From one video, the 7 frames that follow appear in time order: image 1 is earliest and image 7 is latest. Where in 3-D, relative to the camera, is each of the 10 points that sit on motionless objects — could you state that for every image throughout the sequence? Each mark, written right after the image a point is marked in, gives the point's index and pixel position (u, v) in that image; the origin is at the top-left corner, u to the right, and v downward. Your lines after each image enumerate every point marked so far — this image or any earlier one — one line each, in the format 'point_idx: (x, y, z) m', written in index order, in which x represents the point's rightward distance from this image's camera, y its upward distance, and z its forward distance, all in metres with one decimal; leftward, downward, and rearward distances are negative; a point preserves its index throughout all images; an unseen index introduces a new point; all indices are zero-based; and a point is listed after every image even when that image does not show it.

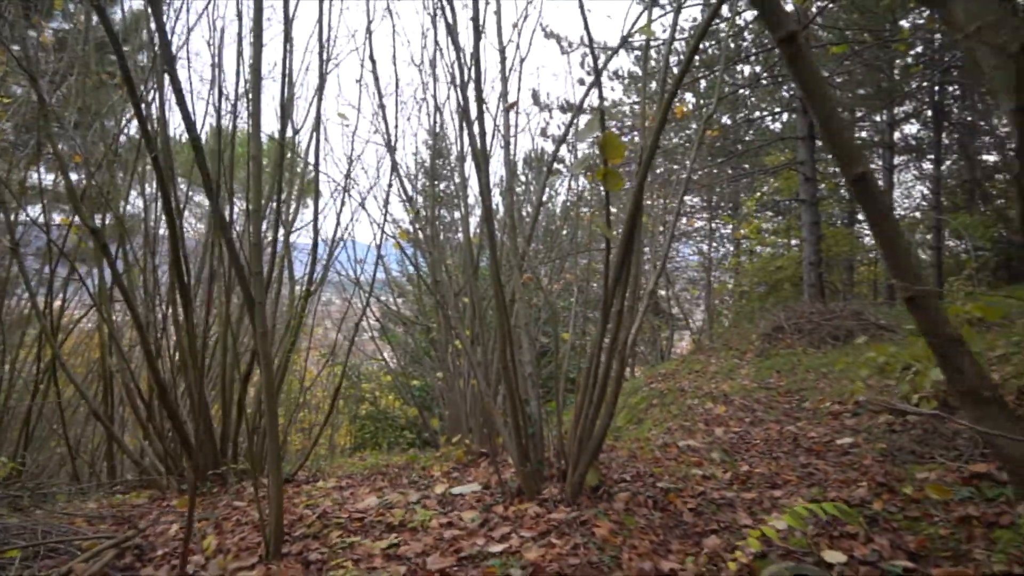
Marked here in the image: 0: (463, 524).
0: (-0.3, -1.3, +4.1) m
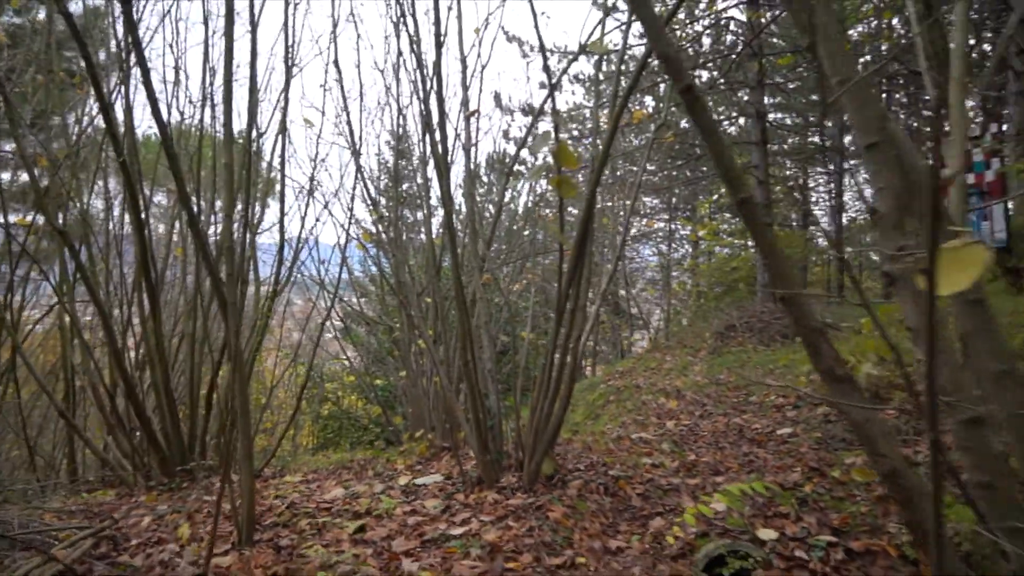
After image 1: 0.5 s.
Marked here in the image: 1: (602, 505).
0: (-0.5, -1.3, +4.3) m
1: (+0.5, -1.3, +4.4) m
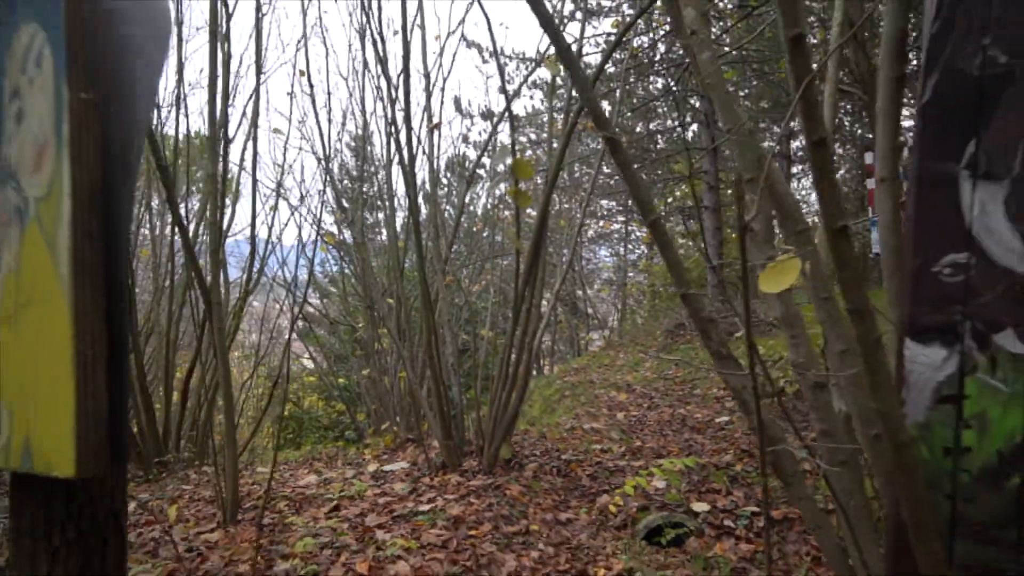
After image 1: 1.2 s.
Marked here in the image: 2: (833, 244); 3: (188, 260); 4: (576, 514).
0: (-0.8, -1.3, +4.7) m
1: (+0.3, -1.3, +4.9) m
2: (+0.6, +0.1, +1.4) m
3: (-2.1, +0.2, +4.6) m
4: (+0.4, -1.4, +4.4) m
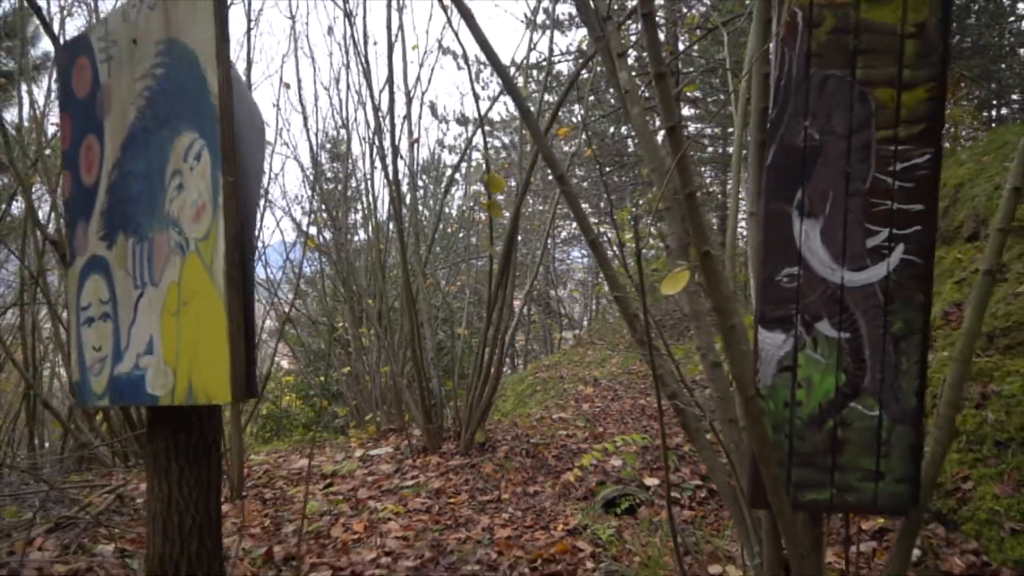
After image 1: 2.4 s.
0: (-1.0, -1.3, +5.3) m
1: (+0.1, -1.3, +5.5) m
2: (+0.5, +0.1, +2.0) m
3: (-2.2, +0.2, +5.1) m
4: (+0.2, -1.4, +5.0) m
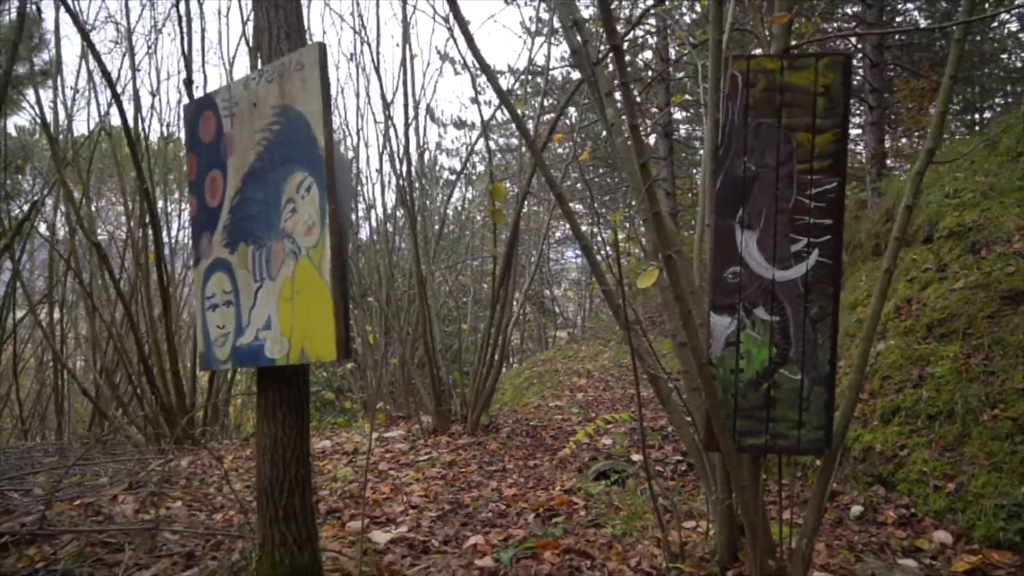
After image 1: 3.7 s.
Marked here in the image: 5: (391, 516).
0: (-0.9, -1.3, +6.0) m
1: (+0.1, -1.3, +6.1) m
2: (+0.6, +0.1, +2.6) m
3: (-2.2, +0.2, +5.8) m
4: (+0.2, -1.3, +5.7) m
5: (-0.6, -1.2, +3.8) m
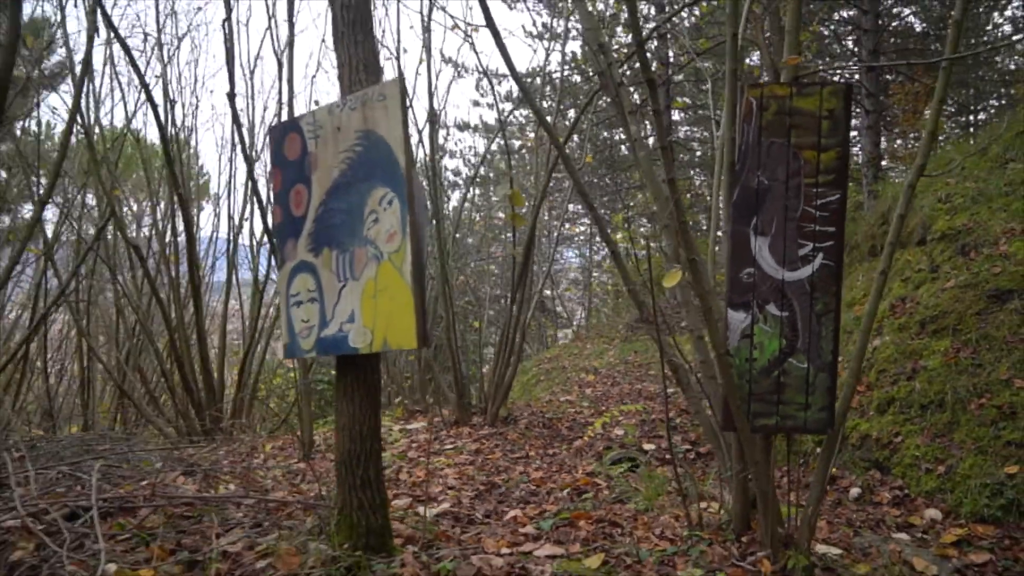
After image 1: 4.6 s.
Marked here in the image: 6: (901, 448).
0: (-0.8, -1.3, +6.3) m
1: (+0.3, -1.3, +6.5) m
2: (+0.7, +0.1, +3.0) m
3: (-2.1, +0.2, +6.1) m
4: (+0.4, -1.3, +6.0) m
5: (-0.5, -1.2, +4.2) m
6: (+2.5, -1.0, +4.7) m
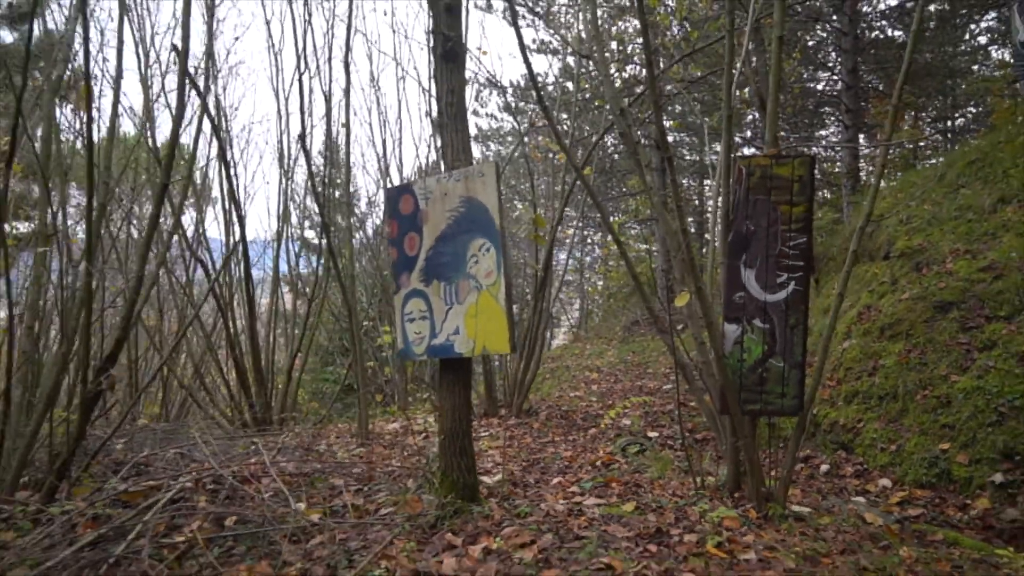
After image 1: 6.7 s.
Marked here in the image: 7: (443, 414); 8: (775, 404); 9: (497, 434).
0: (-0.5, -1.4, +7.3) m
1: (+0.5, -1.4, +7.5) m
2: (+1.0, 0.0, +4.1) m
3: (-1.8, +0.1, +7.1) m
4: (+0.6, -1.4, +7.1) m
5: (-0.2, -1.3, +5.2) m
6: (+2.8, -1.1, +5.8) m
7: (-0.4, -0.7, +3.8) m
8: (+1.5, -0.7, +4.1) m
9: (-0.2, -1.4, +6.8) m
